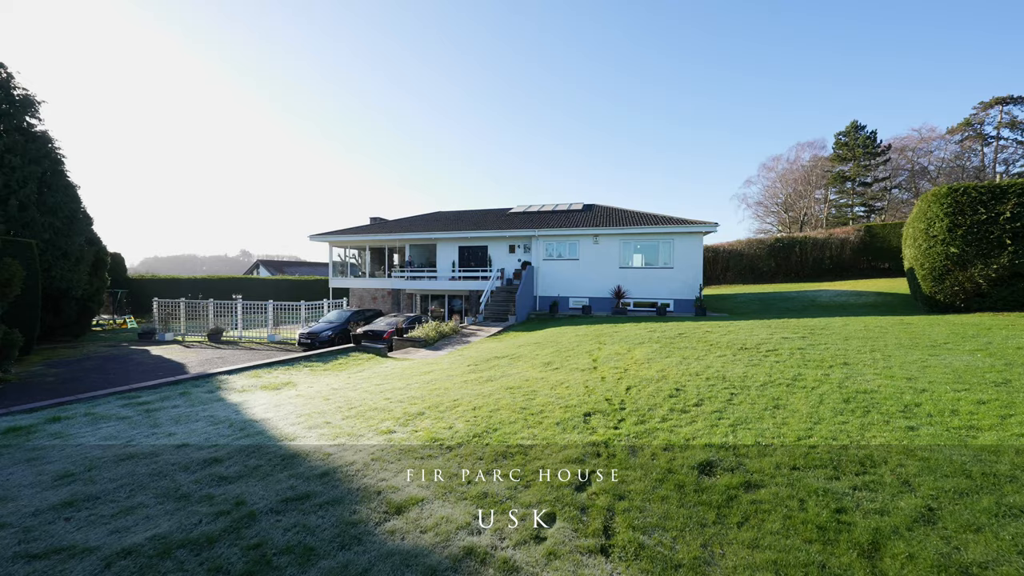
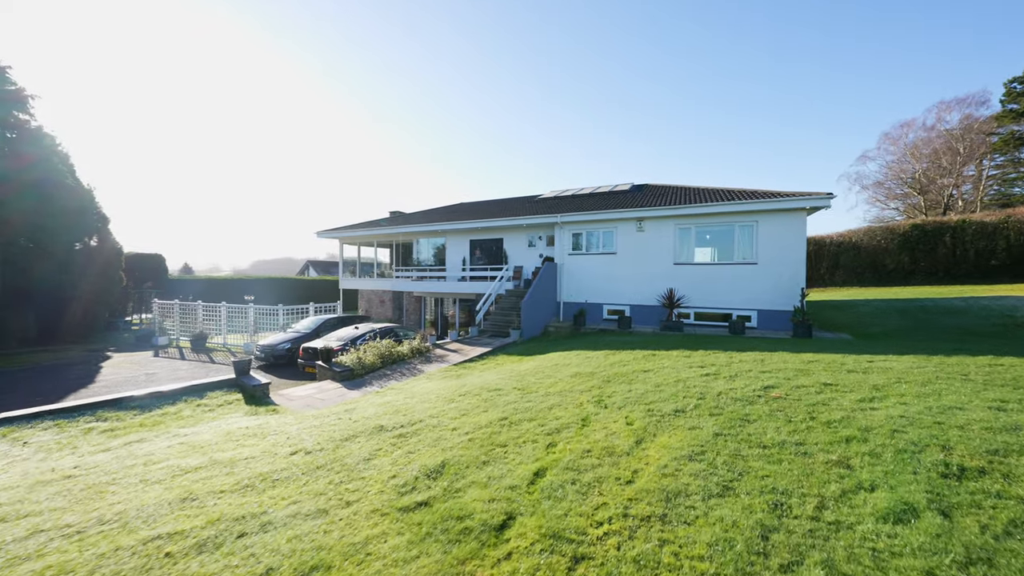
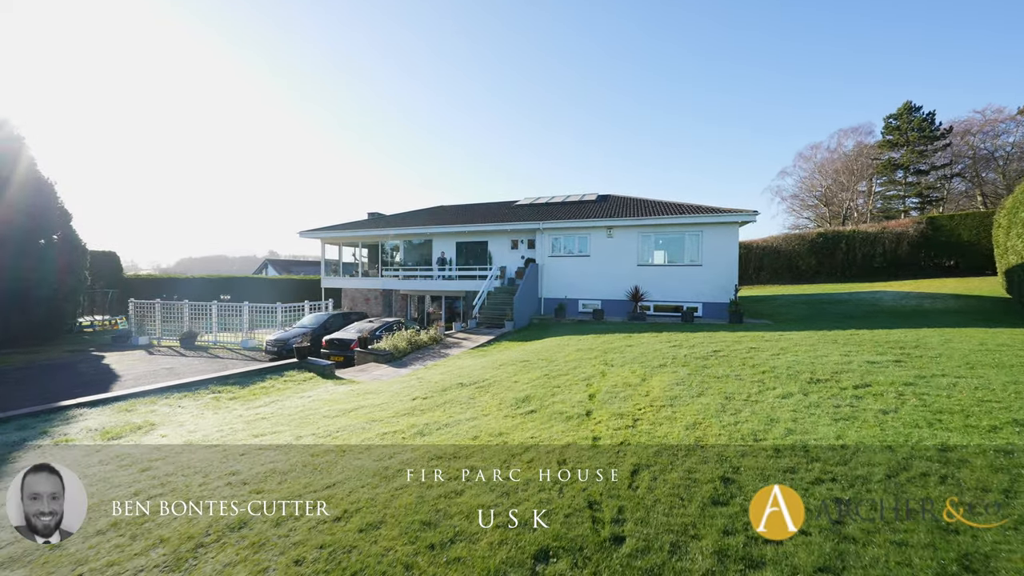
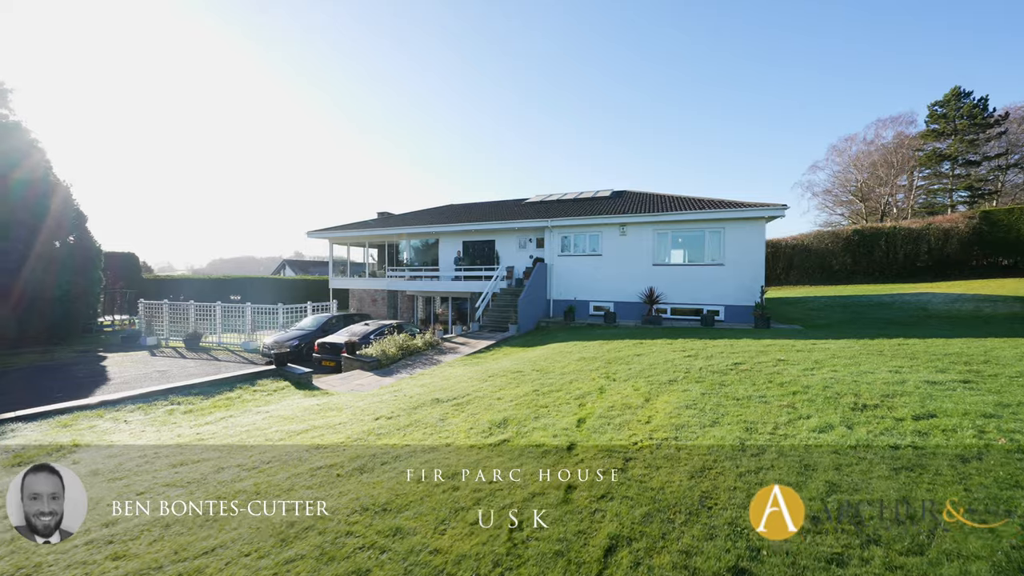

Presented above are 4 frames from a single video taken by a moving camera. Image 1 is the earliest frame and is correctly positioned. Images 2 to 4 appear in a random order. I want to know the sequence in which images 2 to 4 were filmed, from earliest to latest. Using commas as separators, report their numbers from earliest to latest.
3, 4, 2
